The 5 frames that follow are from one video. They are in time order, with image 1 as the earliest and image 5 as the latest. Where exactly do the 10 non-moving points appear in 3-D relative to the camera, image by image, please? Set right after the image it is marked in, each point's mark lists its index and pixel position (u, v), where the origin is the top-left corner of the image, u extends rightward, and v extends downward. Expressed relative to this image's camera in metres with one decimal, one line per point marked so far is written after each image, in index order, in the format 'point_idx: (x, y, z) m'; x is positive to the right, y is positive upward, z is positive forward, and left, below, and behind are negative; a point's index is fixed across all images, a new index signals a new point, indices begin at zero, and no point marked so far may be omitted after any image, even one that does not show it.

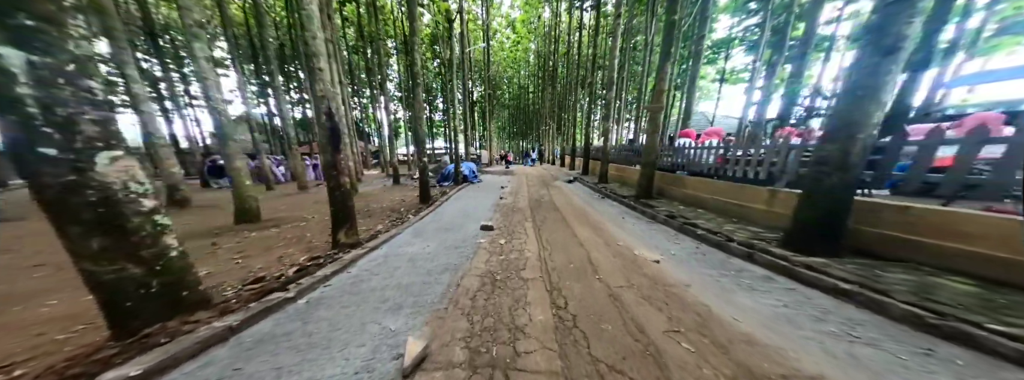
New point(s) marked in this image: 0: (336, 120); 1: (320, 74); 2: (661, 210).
0: (-2.9, +1.1, +3.8) m
1: (-3.0, +1.8, +3.6) m
2: (+4.0, -0.5, +6.1) m
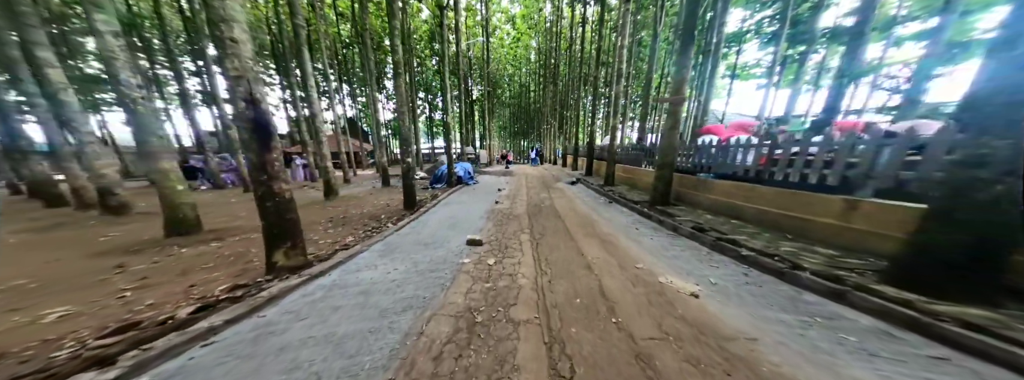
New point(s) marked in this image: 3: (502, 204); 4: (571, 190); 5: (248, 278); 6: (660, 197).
0: (-3.1, +0.9, +2.8) m
1: (-3.2, +1.7, +2.6) m
2: (+3.9, -0.7, +5.1) m
3: (-0.4, -0.6, +8.8) m
4: (+3.1, 0.0, +11.9) m
5: (-3.8, -1.2, +3.2) m
6: (+4.1, -0.2, +6.3) m
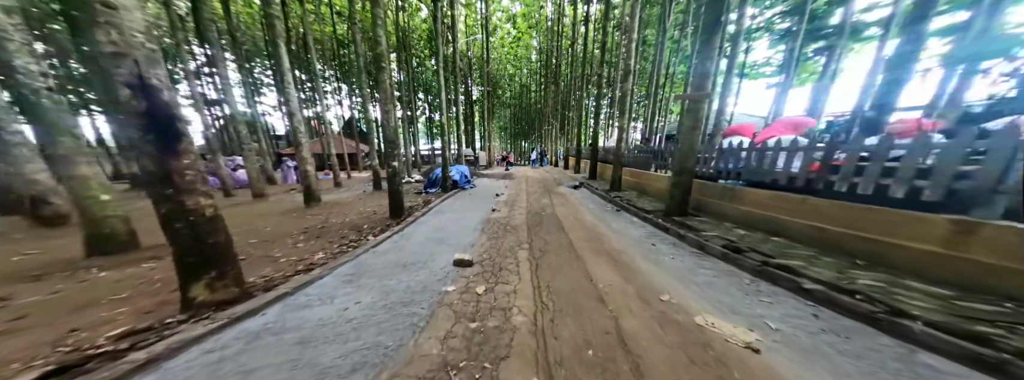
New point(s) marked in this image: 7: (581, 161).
0: (-3.2, +0.8, +2.0) m
1: (-3.3, +1.5, +1.9) m
2: (+3.8, -0.9, +4.3) m
3: (-0.4, -0.8, +8.1) m
4: (+3.0, -0.3, +11.2) m
5: (-3.9, -1.4, +2.5) m
6: (+4.1, -0.4, +5.5) m
7: (+5.6, +2.4, +18.5) m
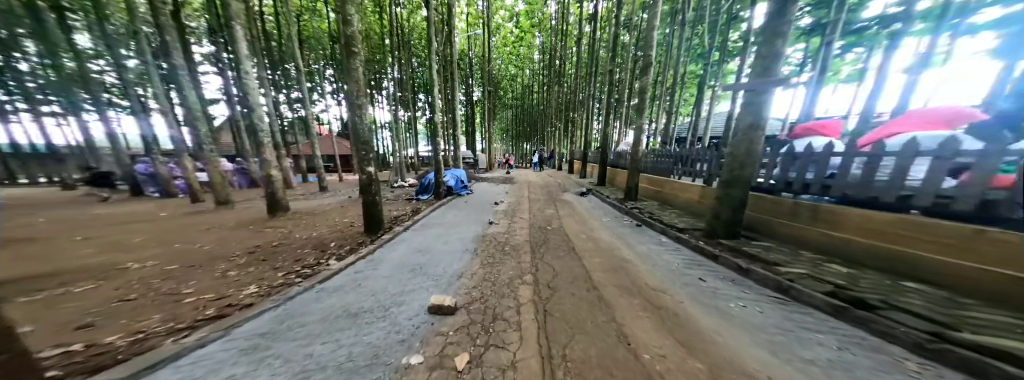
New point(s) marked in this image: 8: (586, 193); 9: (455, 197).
0: (-3.2, +0.6, +0.9) m
1: (-3.3, +1.3, +0.7) m
2: (+3.8, -1.1, +3.1) m
3: (-0.4, -1.1, +6.8) m
4: (+3.1, -0.6, +9.9) m
5: (-3.9, -1.6, +1.3) m
6: (+4.0, -0.7, +4.3) m
7: (+5.7, +1.9, +17.3) m
8: (+3.9, -0.1, +12.0) m
9: (-2.6, -0.4, +10.5) m
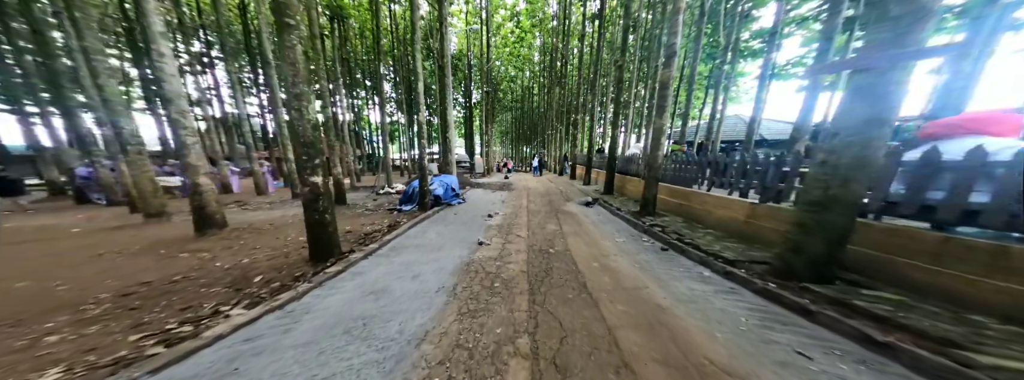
0: (-3.3, +0.4, -0.4) m
1: (-3.4, +1.2, -0.6) m
2: (+3.6, -1.4, +1.8) m
3: (-0.6, -1.4, +5.5) m
4: (+2.9, -1.0, +8.6) m
5: (-4.0, -1.8, -0.1) m
6: (+3.9, -1.0, +2.9) m
7: (+5.6, +1.3, +16.0) m
8: (+3.8, -0.6, +10.6) m
9: (-2.8, -0.7, +9.2) m
